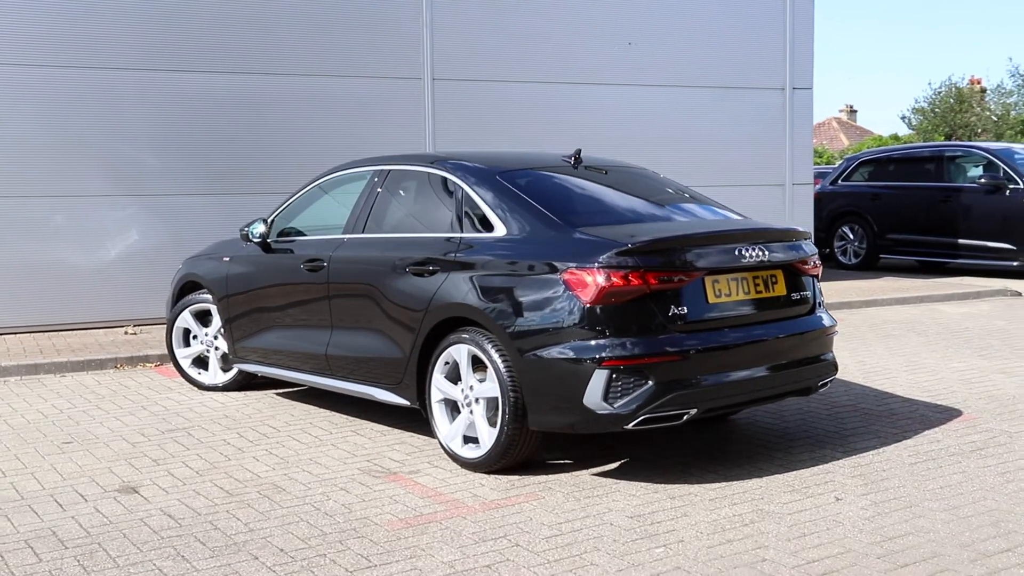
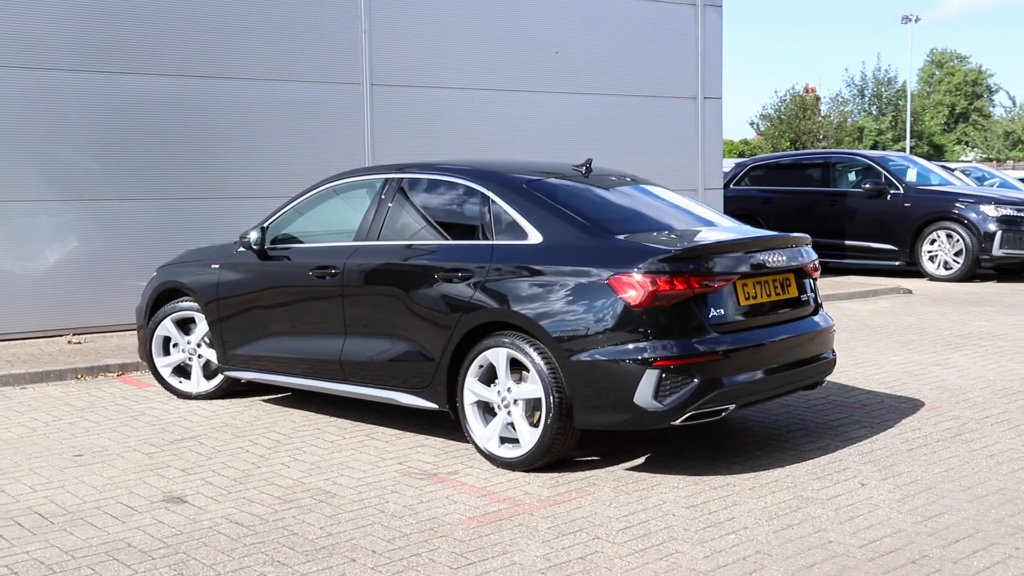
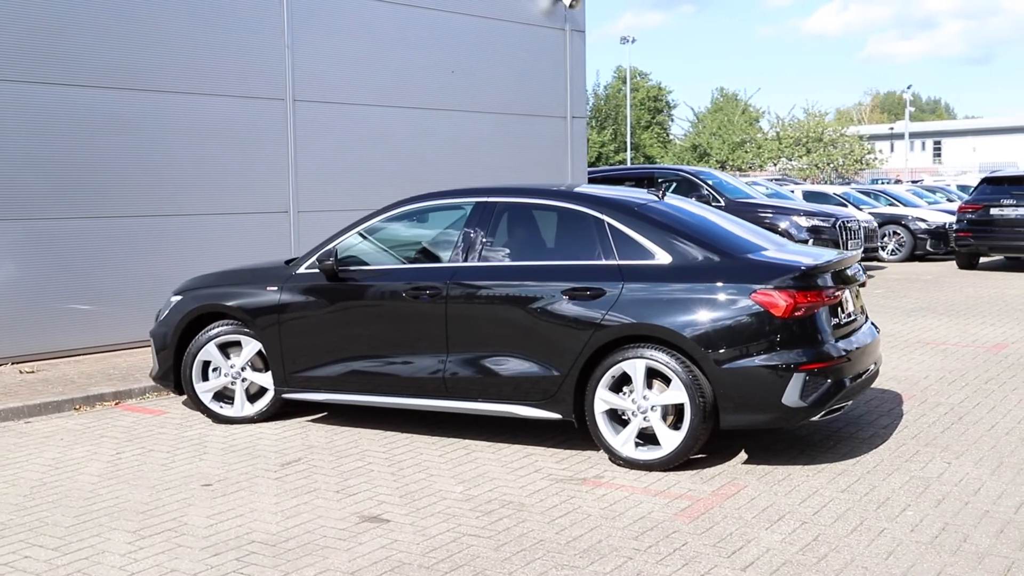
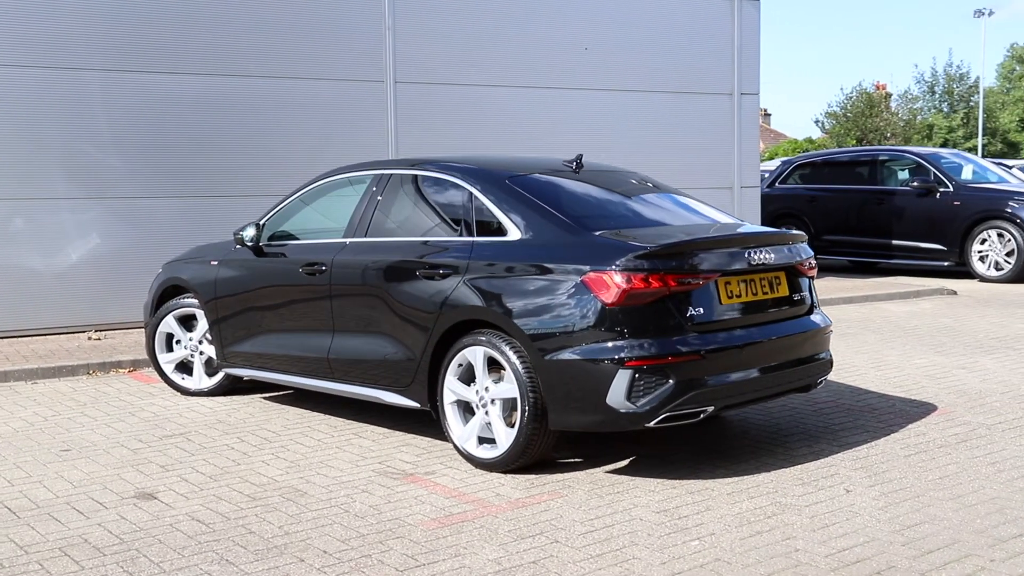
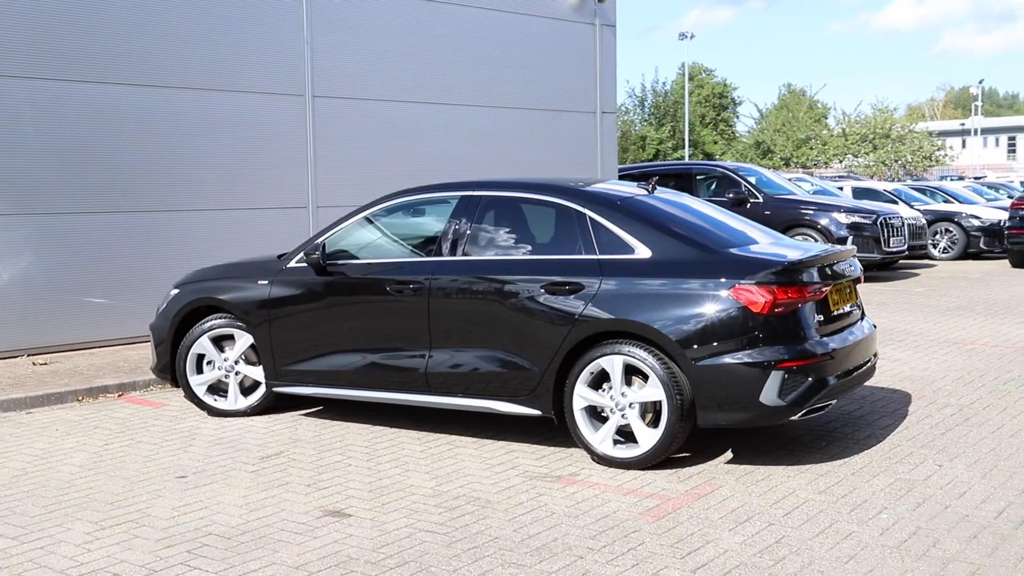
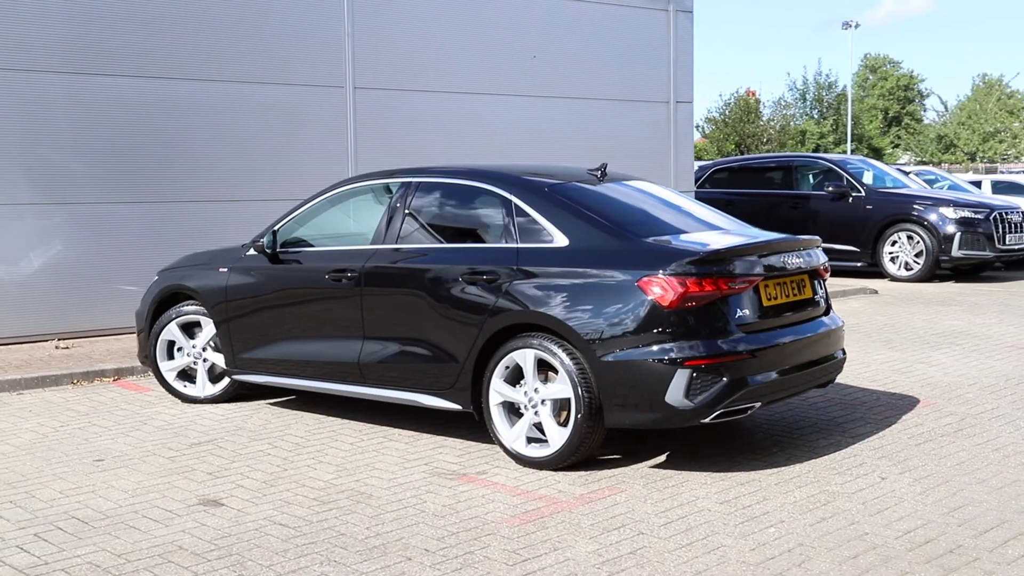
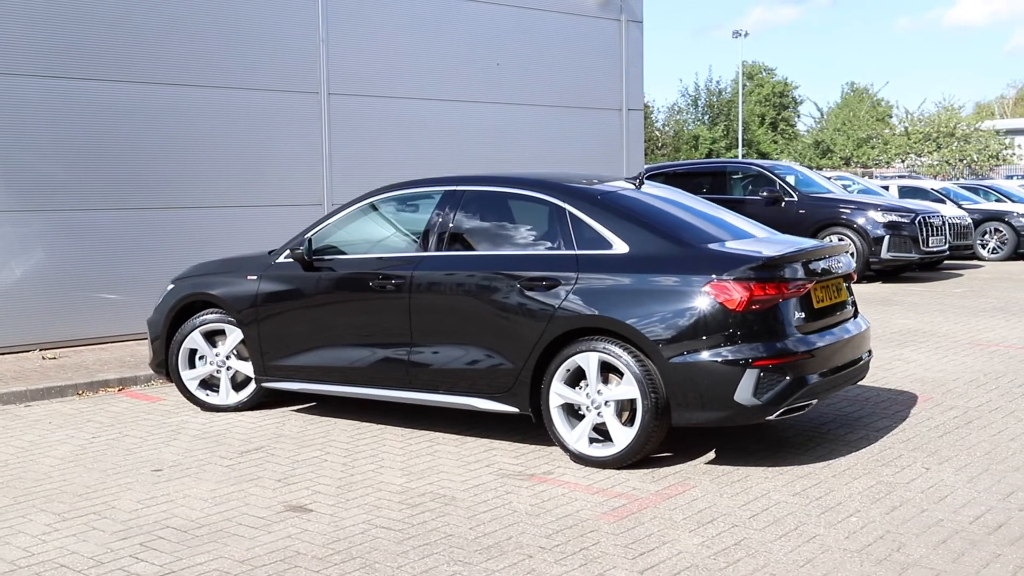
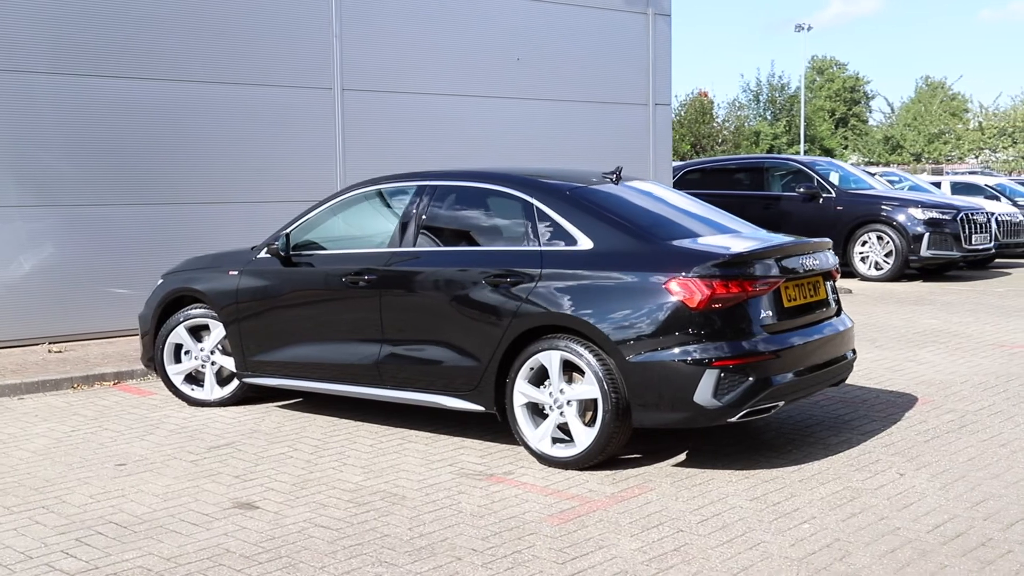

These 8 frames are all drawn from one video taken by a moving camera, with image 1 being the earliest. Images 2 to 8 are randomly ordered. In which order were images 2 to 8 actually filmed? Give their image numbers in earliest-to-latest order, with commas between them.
4, 2, 6, 8, 7, 5, 3
